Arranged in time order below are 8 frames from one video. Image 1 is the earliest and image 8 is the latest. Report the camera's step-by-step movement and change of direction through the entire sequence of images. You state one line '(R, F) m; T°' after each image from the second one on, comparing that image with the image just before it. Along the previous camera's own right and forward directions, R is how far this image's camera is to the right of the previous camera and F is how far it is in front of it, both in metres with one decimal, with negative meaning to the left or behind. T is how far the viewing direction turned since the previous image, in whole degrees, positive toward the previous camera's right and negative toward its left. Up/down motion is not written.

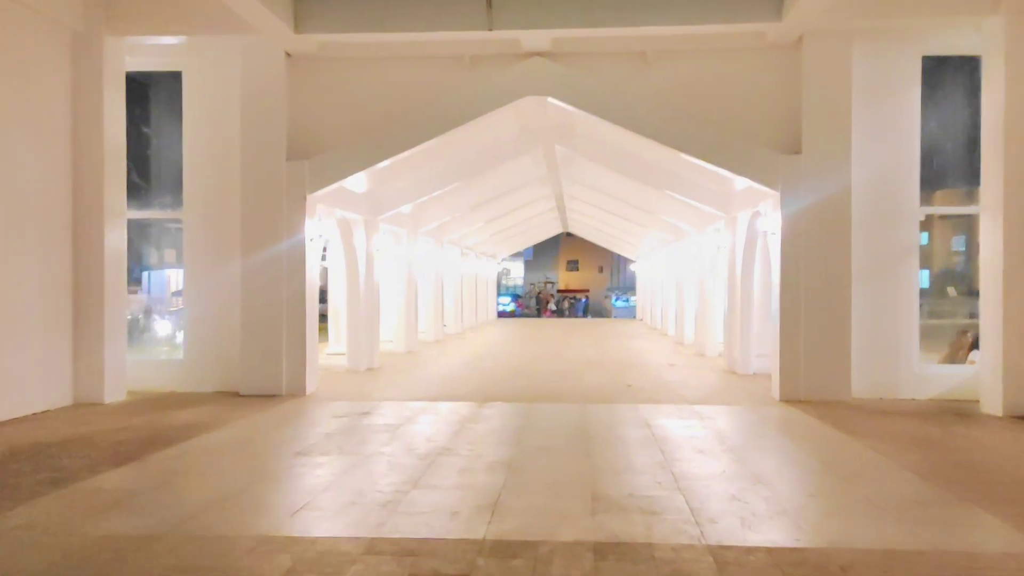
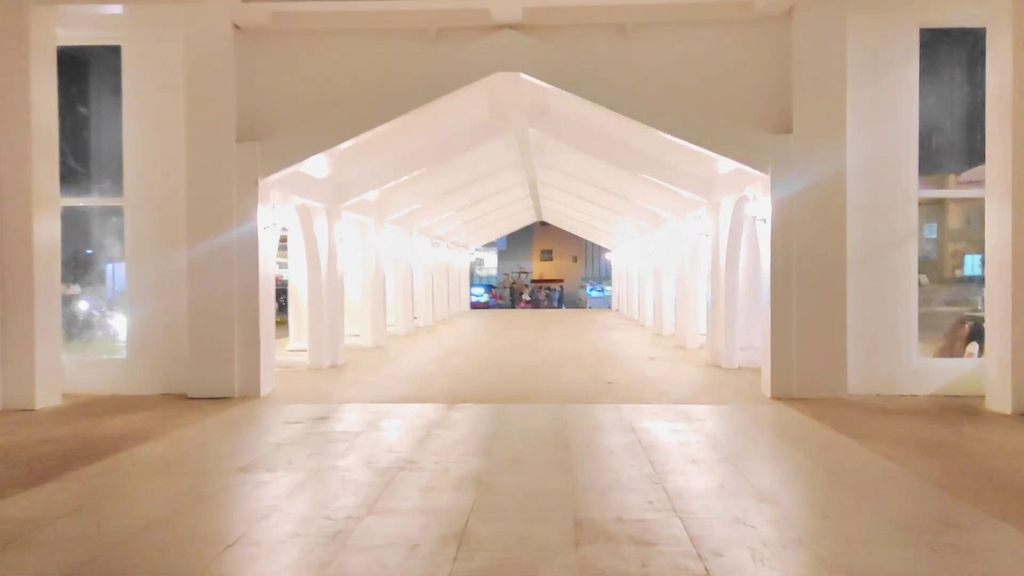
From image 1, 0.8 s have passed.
(0.0, +0.7) m; +2°
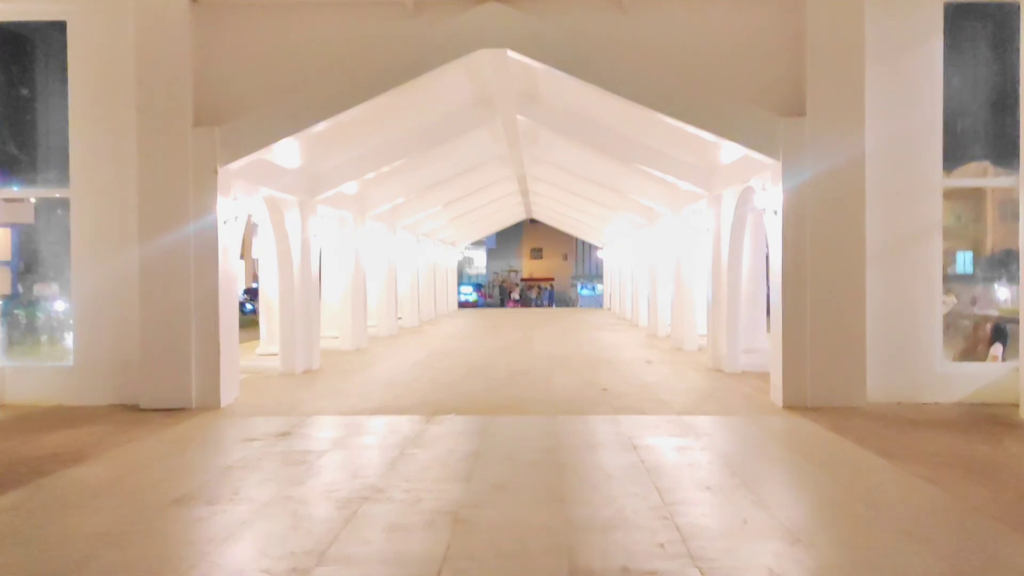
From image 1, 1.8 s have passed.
(0.0, +0.8) m; +1°
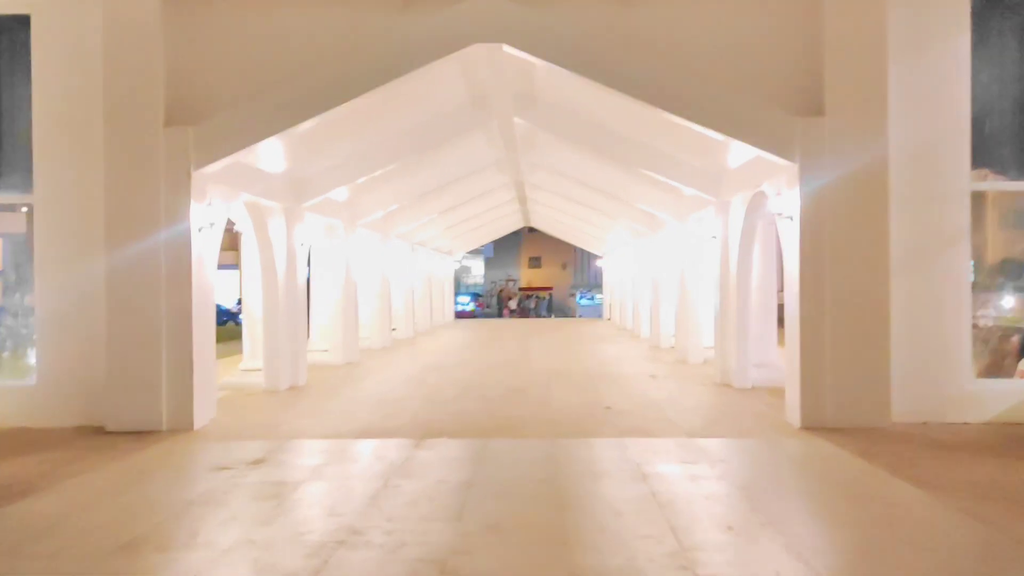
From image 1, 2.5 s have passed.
(0.0, +0.5) m; 0°
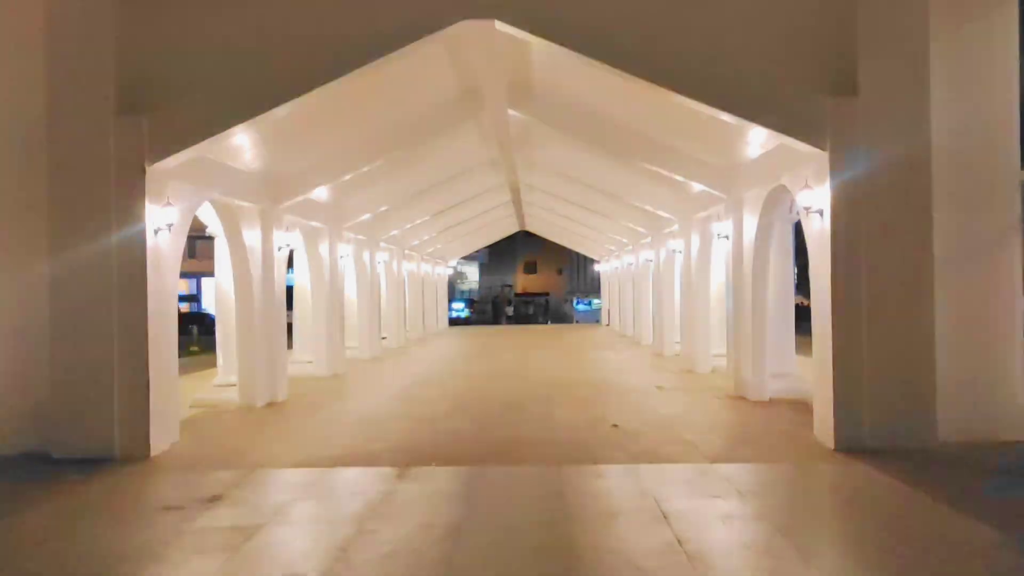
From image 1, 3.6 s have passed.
(0.0, +0.8) m; 0°
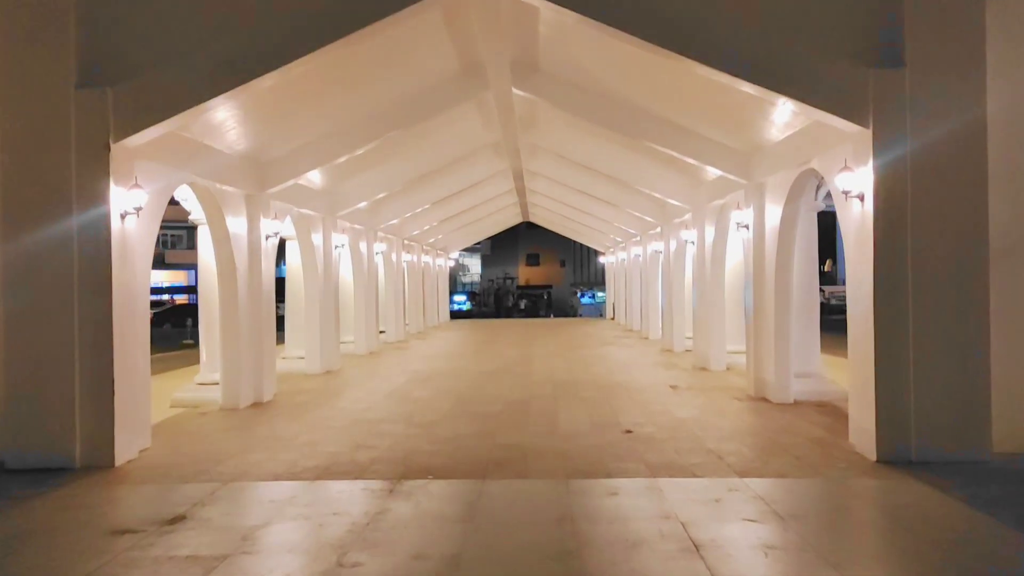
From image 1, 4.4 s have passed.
(0.0, +0.6) m; 0°
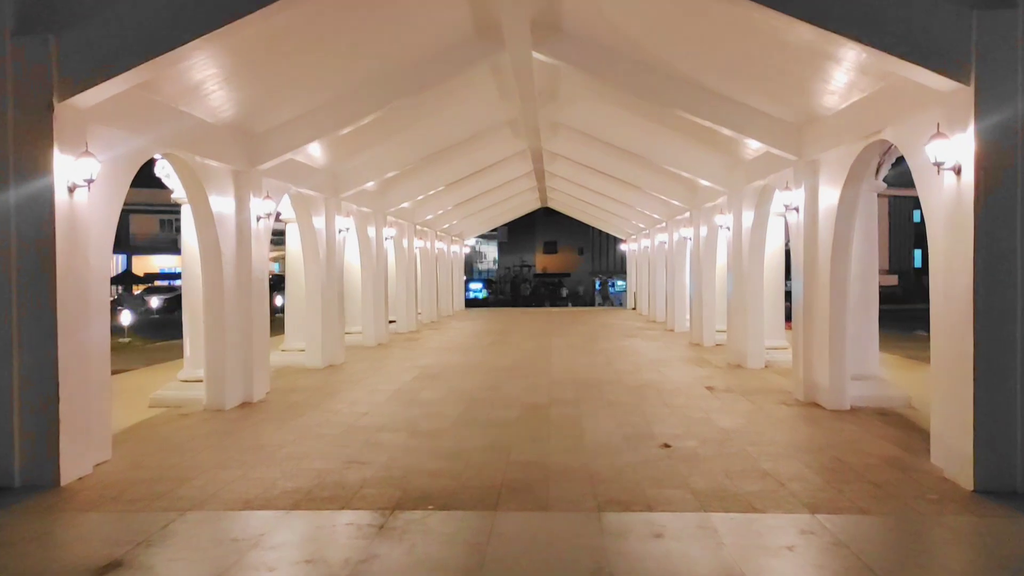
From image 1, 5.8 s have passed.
(0.0, +0.9) m; -1°
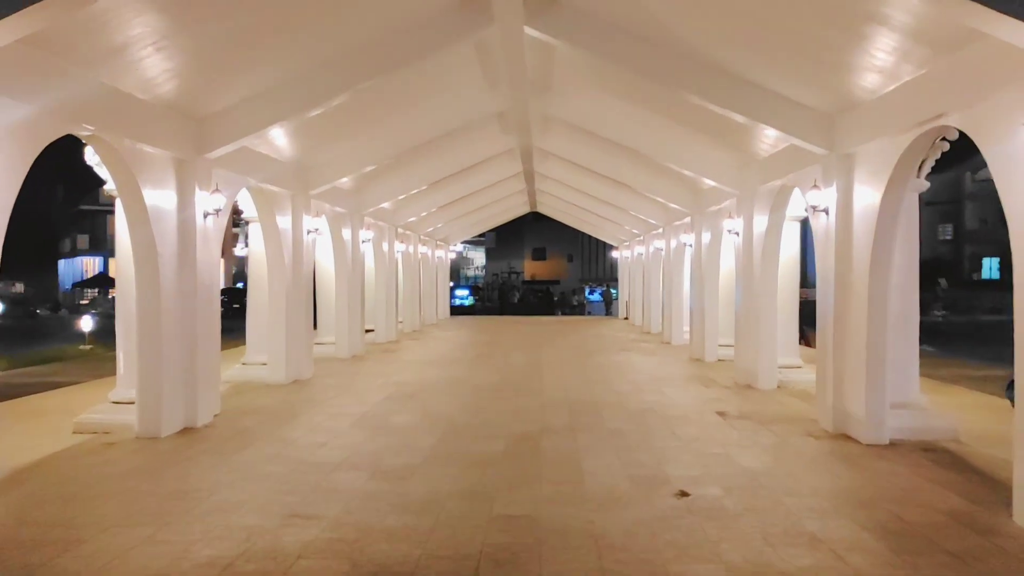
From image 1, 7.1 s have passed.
(0.0, +1.0) m; +1°
